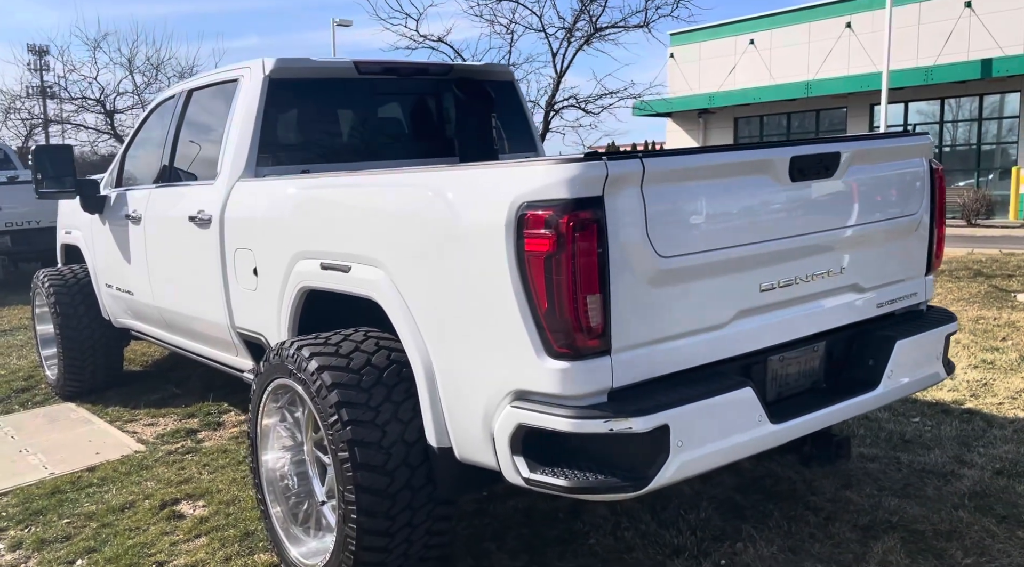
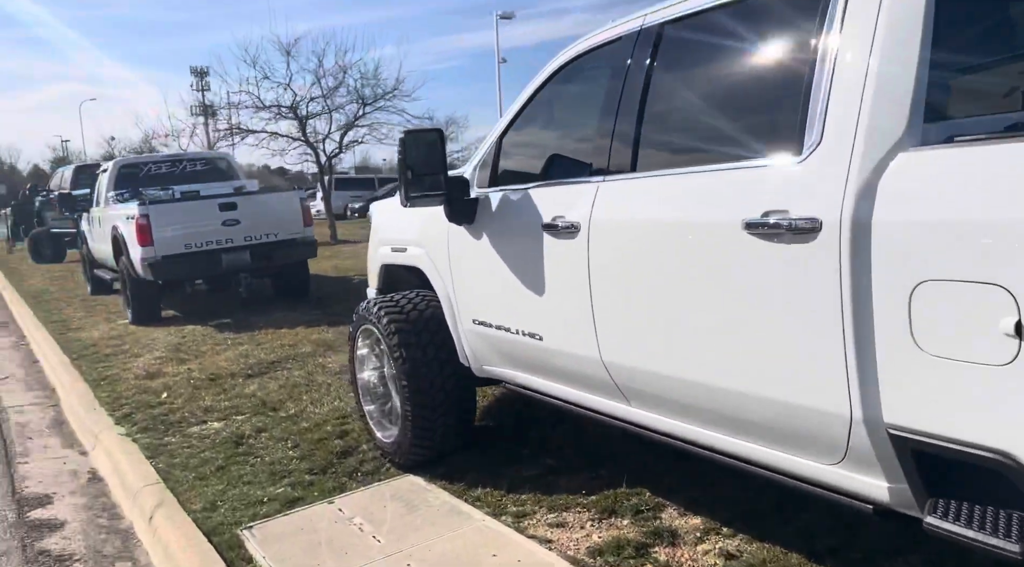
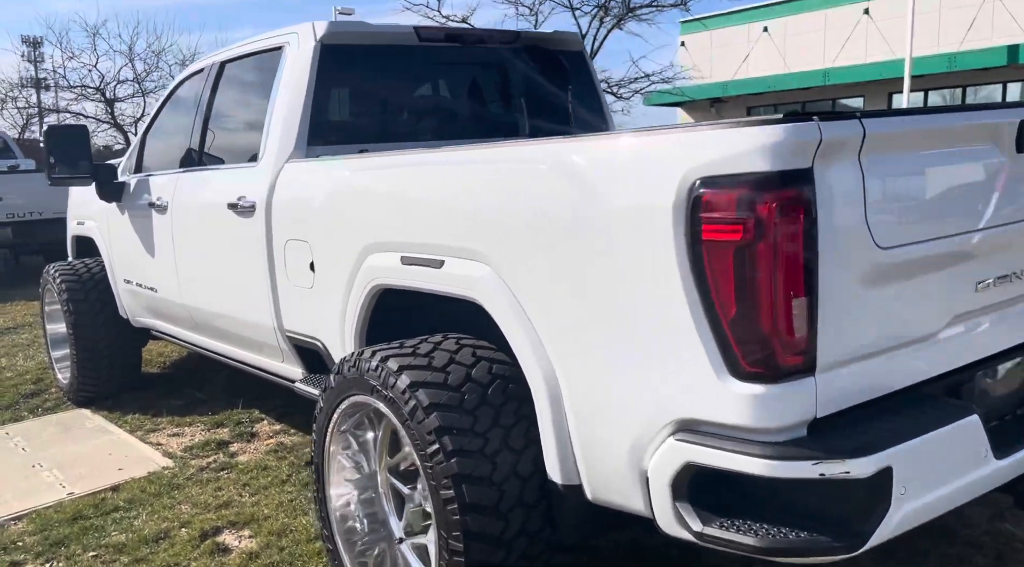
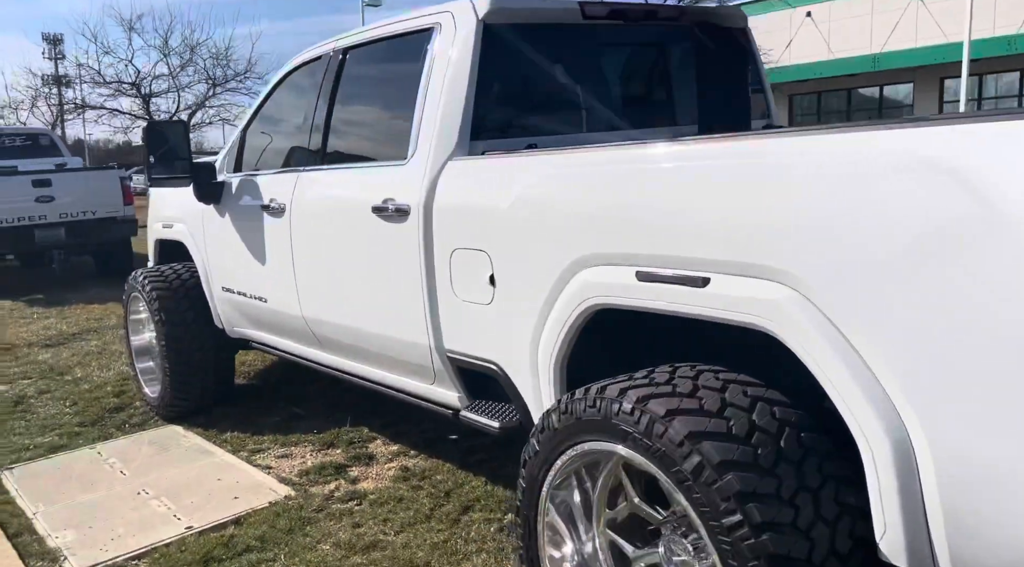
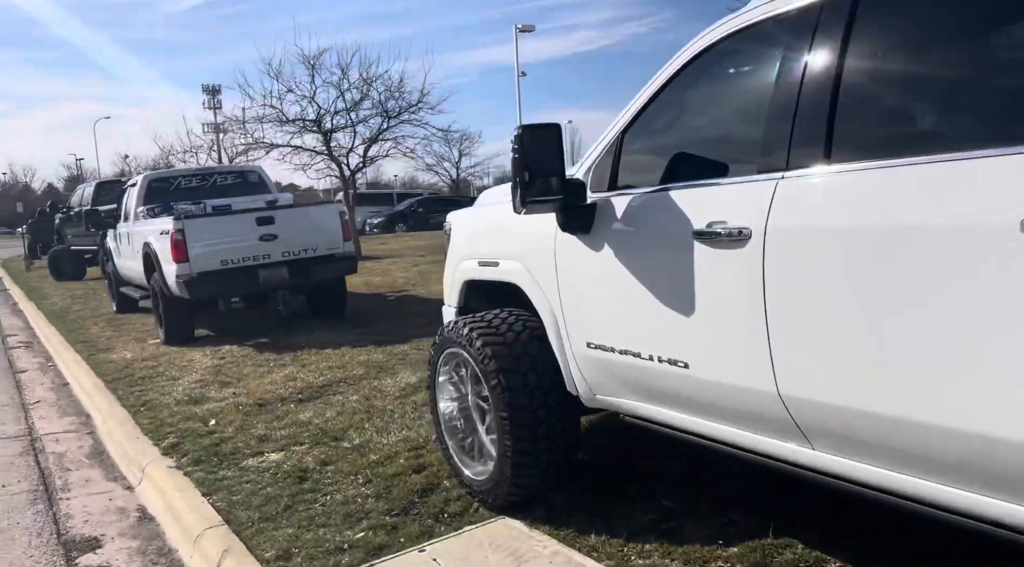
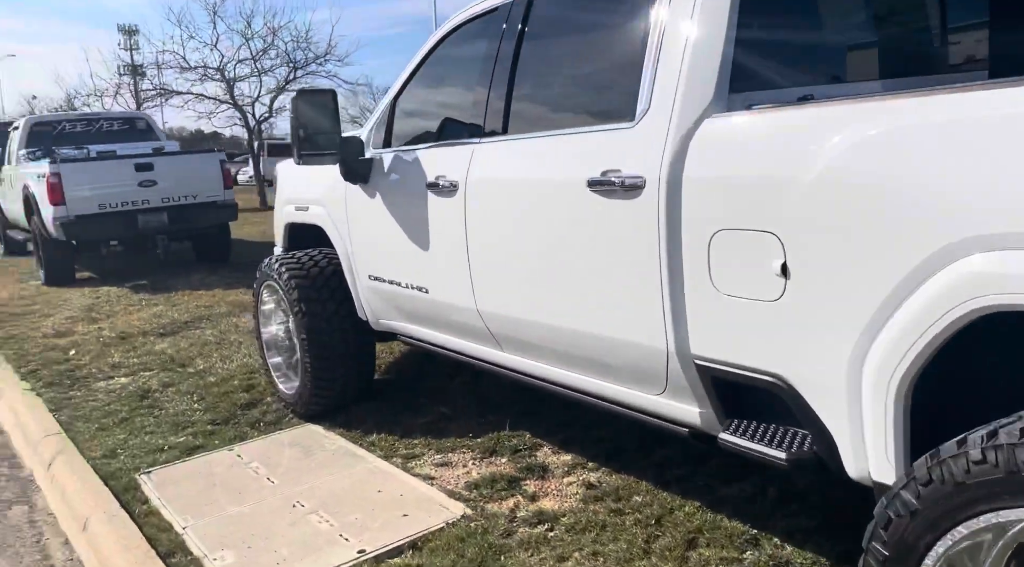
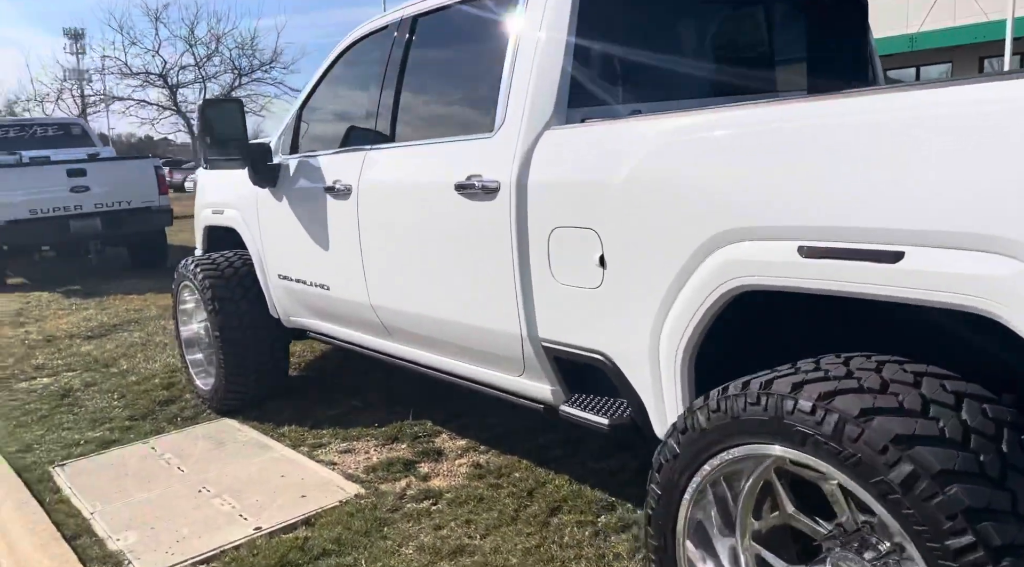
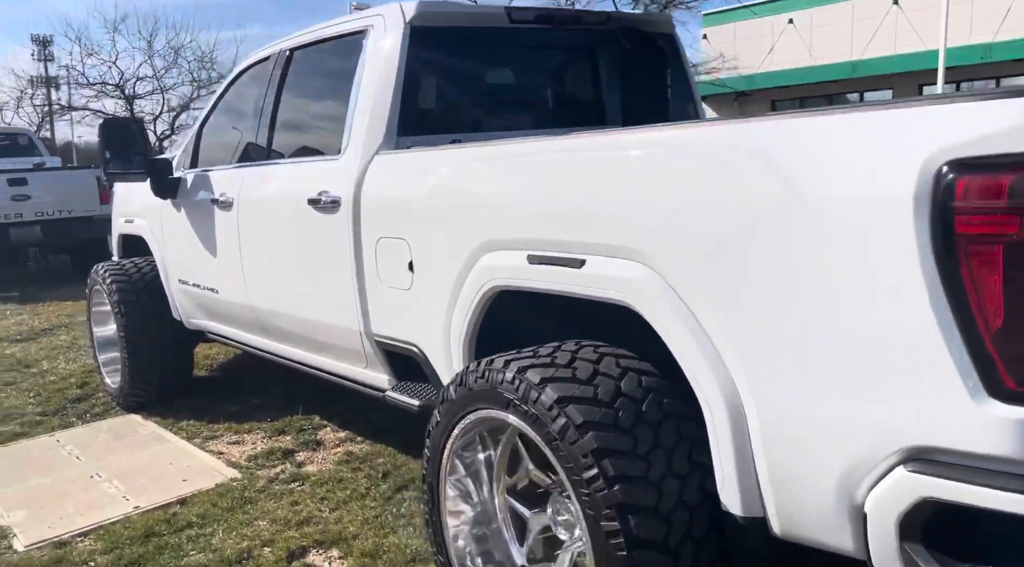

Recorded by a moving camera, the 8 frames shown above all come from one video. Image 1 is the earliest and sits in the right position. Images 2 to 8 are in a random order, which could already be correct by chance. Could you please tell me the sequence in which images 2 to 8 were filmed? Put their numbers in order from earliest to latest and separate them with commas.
3, 8, 4, 7, 6, 2, 5
